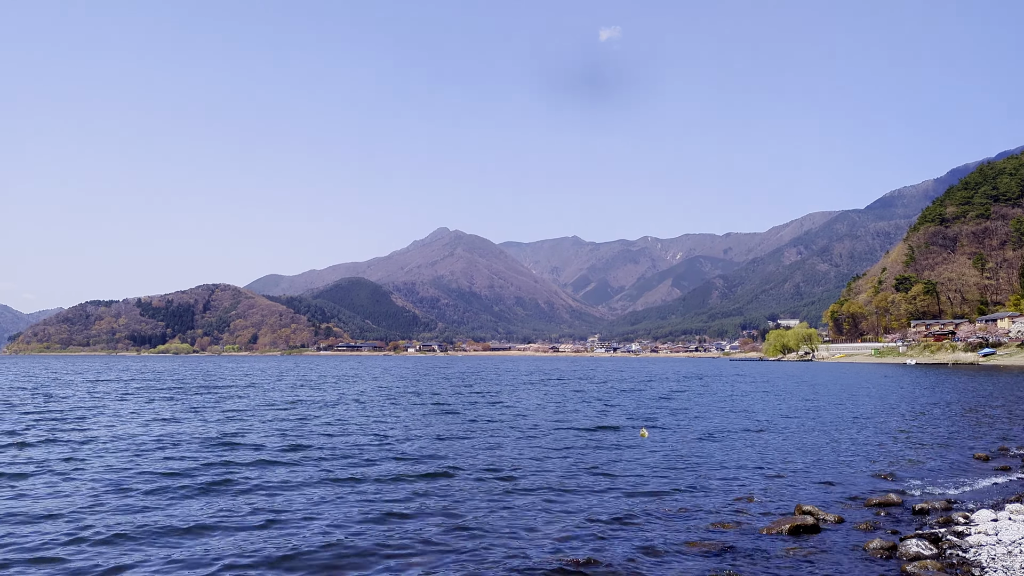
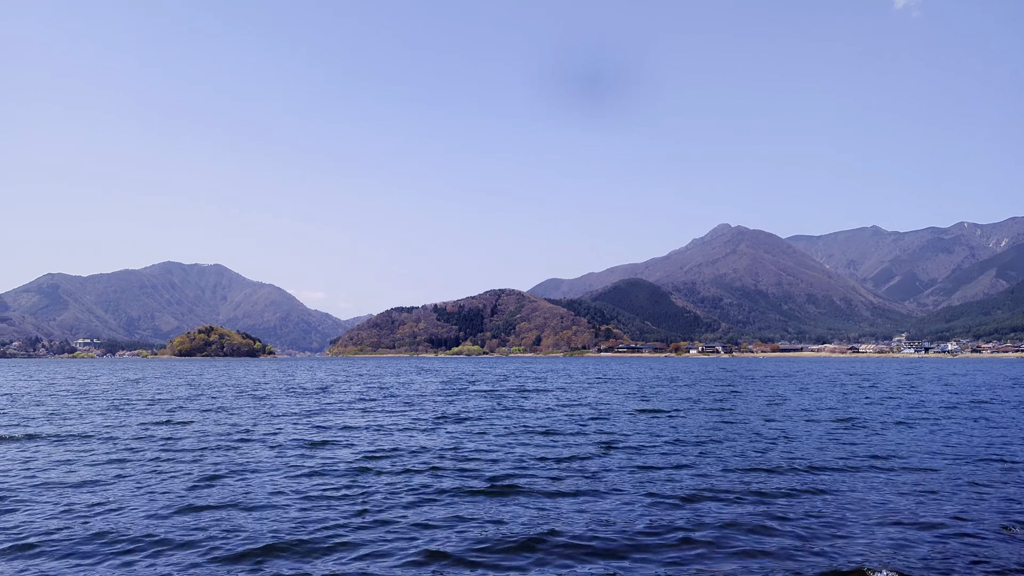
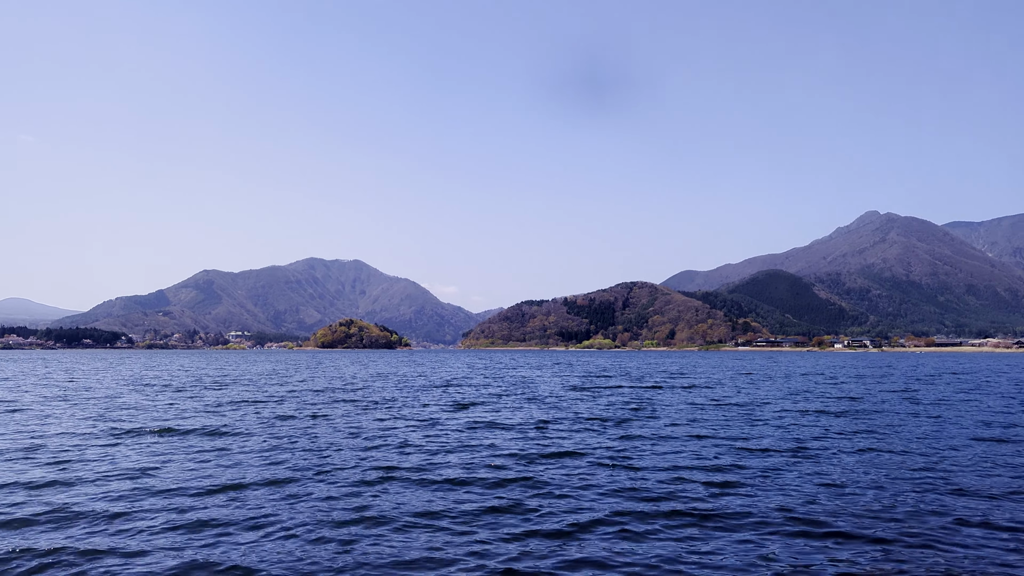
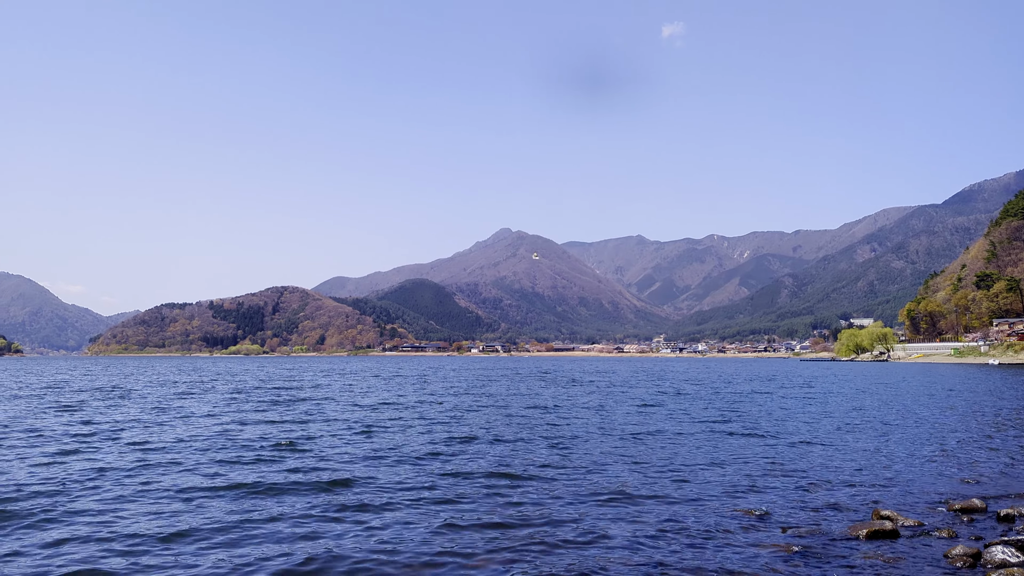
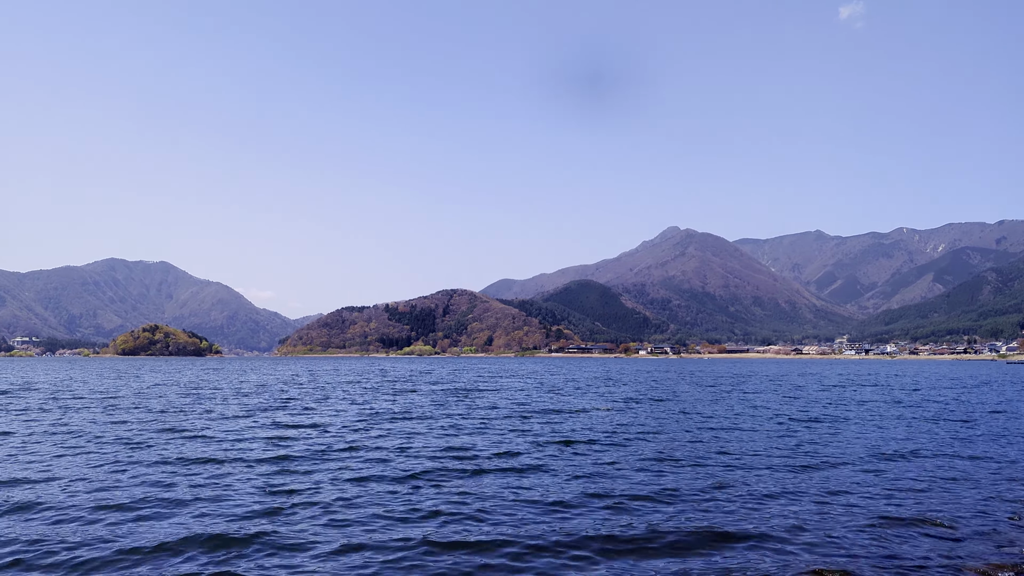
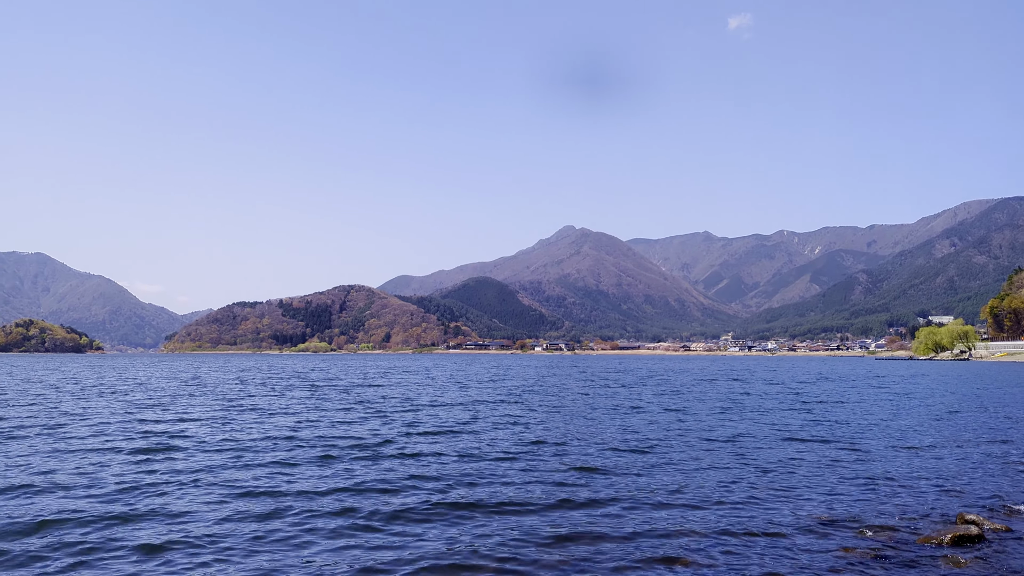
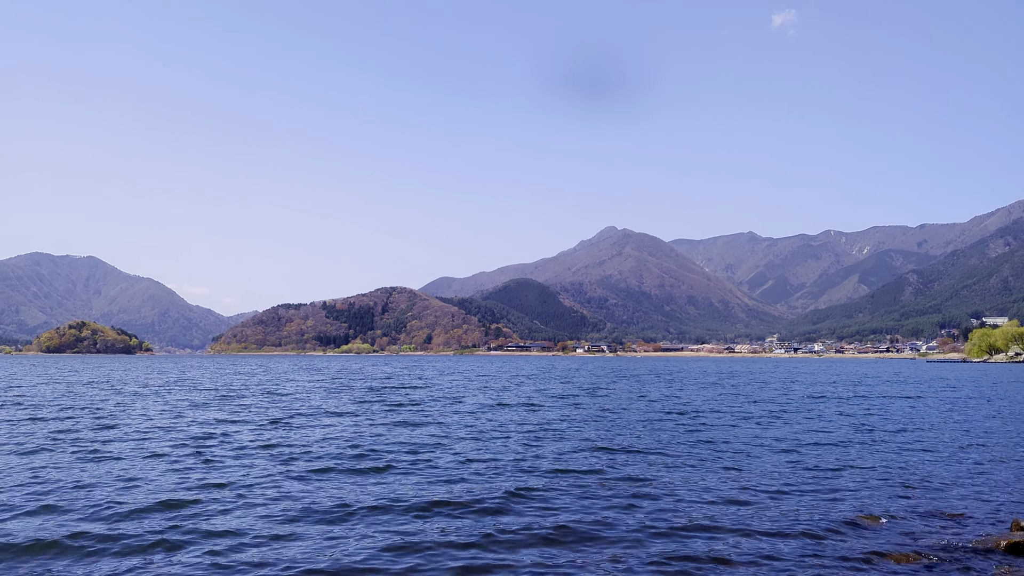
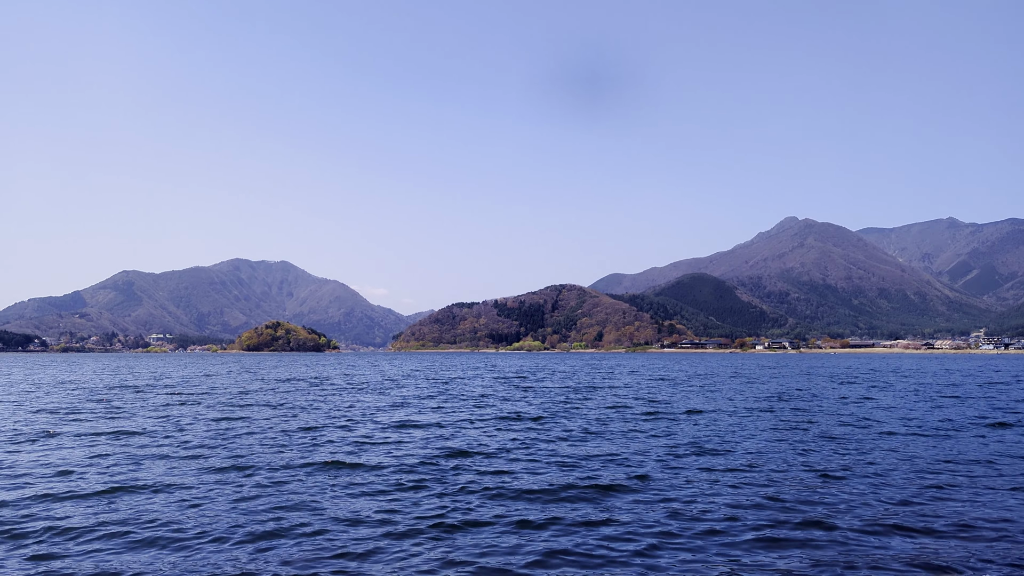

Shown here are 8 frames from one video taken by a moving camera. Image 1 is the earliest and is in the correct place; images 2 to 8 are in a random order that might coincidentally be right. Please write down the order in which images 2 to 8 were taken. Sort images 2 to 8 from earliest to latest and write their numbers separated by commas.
4, 6, 7, 5, 2, 8, 3
